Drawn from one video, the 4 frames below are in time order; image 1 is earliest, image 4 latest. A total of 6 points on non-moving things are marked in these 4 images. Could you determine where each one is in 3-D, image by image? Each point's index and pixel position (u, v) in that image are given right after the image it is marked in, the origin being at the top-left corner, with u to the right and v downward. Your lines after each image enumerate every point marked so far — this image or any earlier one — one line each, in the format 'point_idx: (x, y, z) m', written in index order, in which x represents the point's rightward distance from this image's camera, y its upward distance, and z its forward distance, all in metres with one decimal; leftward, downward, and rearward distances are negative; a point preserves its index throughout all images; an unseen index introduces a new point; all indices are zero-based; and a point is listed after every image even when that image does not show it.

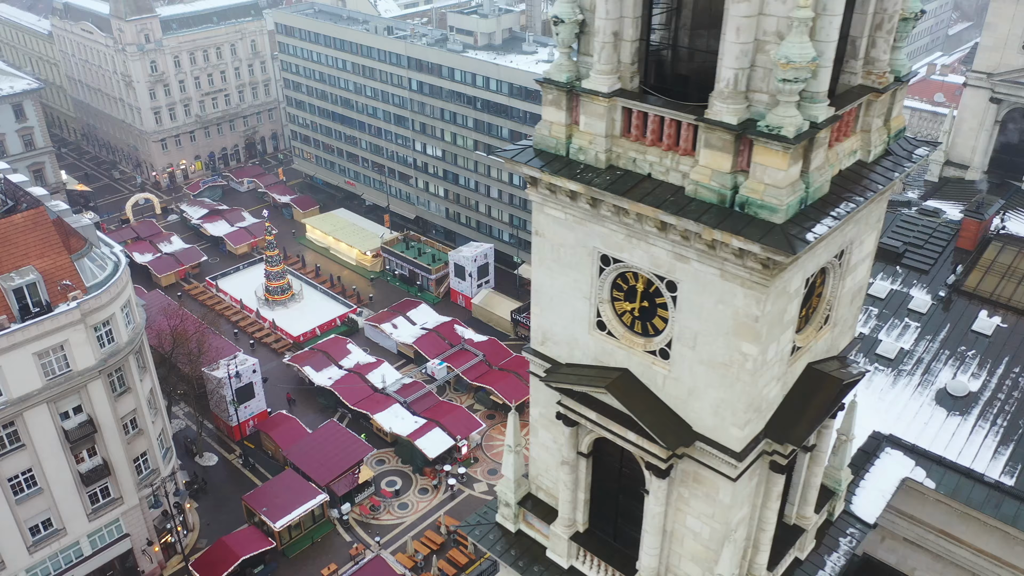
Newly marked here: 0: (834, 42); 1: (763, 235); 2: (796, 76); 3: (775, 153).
0: (+7.6, +5.8, +19.3) m
1: (+6.0, +1.3, +19.4) m
2: (+6.4, +4.8, +18.3) m
3: (+6.2, +3.2, +19.3) m
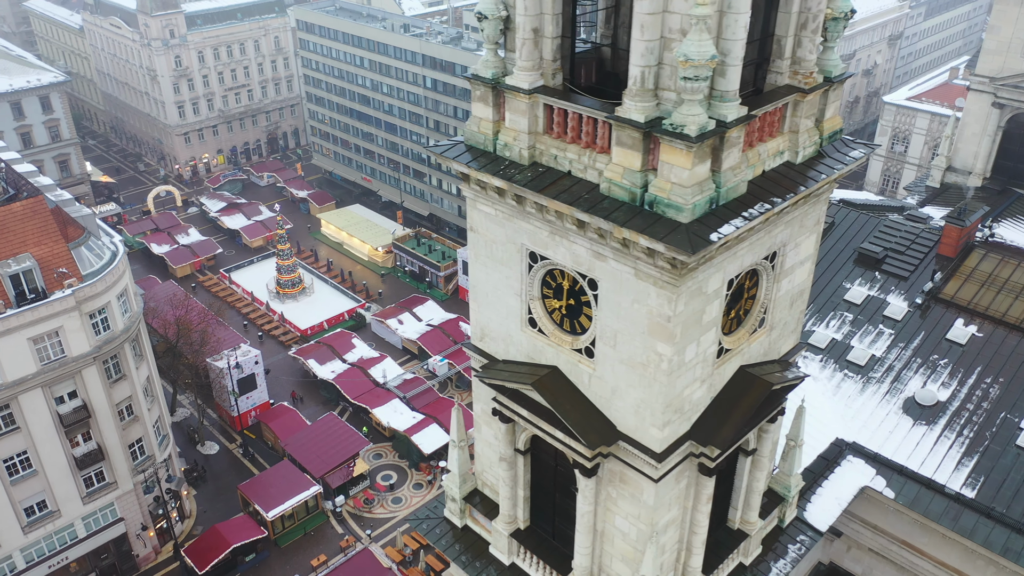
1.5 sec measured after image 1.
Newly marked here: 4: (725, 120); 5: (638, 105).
0: (+5.4, +5.8, +19.1) m
1: (+3.7, +1.3, +19.3) m
2: (+4.1, +4.8, +18.2) m
3: (+3.9, +3.2, +19.2) m
4: (+5.1, +4.0, +19.4) m
5: (+3.0, +4.4, +19.5) m
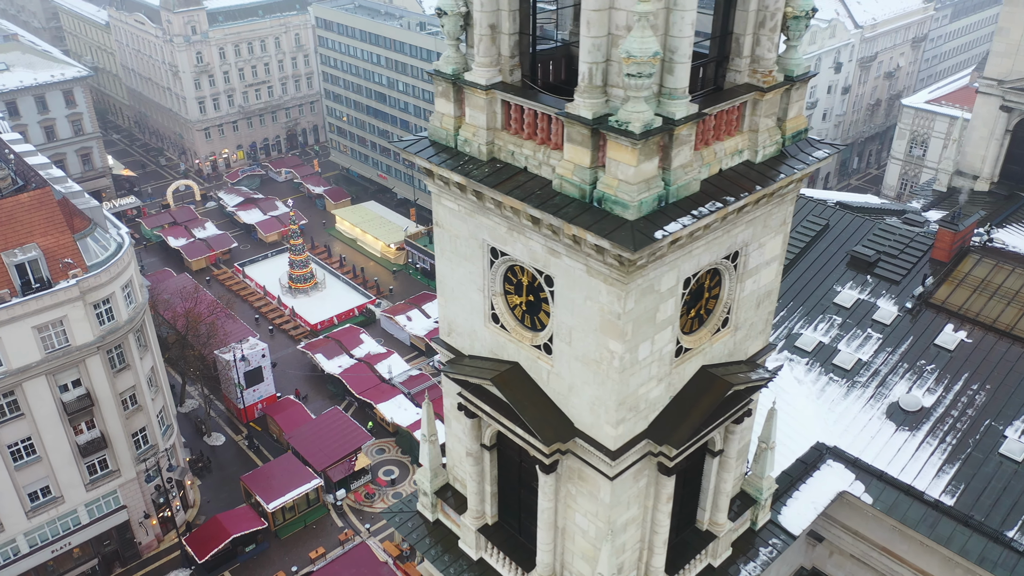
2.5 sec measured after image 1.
0: (+4.1, +5.8, +19.0) m
1: (+2.4, +1.4, +19.3) m
2: (+2.8, +4.8, +18.1) m
3: (+2.7, +3.3, +19.2) m
4: (+3.8, +4.1, +19.3) m
5: (+1.8, +4.5, +19.5) m
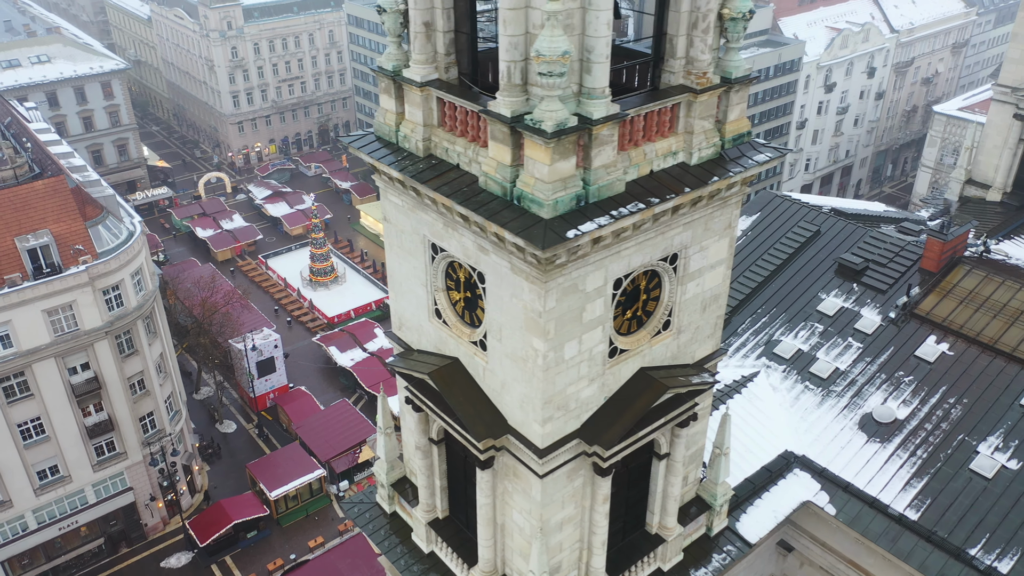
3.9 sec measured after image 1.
0: (+2.2, +5.8, +19.0) m
1: (+0.3, +1.4, +19.4) m
2: (+0.8, +4.9, +18.2) m
3: (+0.7, +3.3, +19.3) m
4: (+1.9, +4.1, +19.3) m
5: (-0.1, +4.6, +19.7) m
